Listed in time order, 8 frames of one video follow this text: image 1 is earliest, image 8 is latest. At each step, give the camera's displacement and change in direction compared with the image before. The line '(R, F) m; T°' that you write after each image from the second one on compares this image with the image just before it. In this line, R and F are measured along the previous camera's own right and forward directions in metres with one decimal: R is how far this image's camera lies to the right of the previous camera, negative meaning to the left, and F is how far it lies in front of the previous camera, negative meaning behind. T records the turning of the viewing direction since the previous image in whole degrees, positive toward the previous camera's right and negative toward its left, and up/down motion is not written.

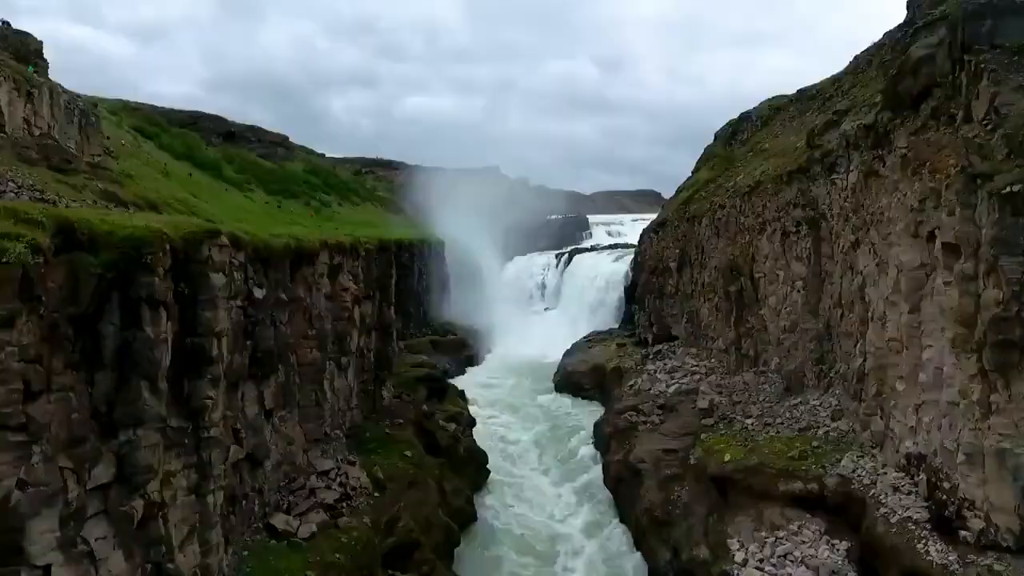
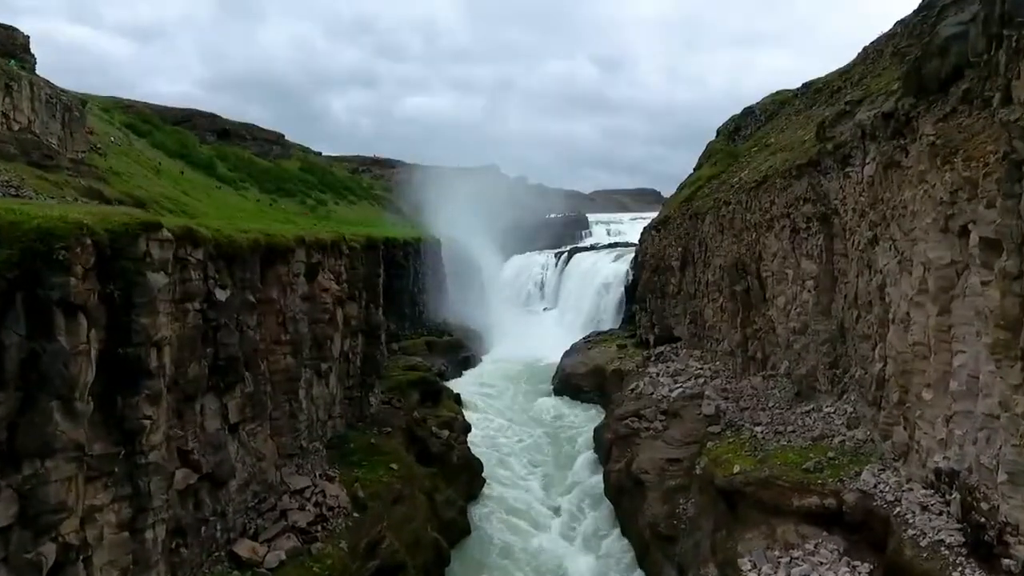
(+0.1, +1.1) m; 0°
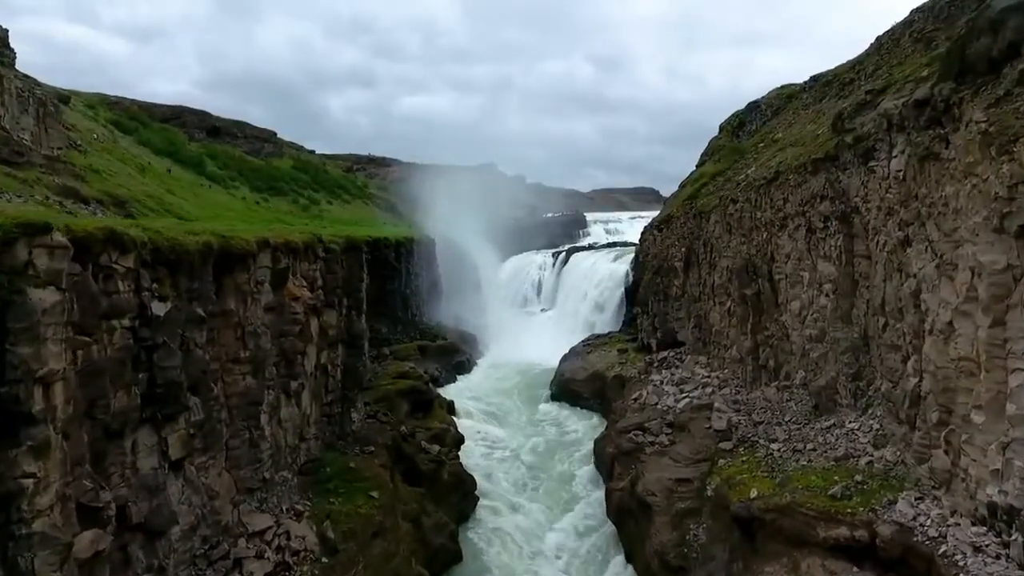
(+0.1, +1.4) m; 0°
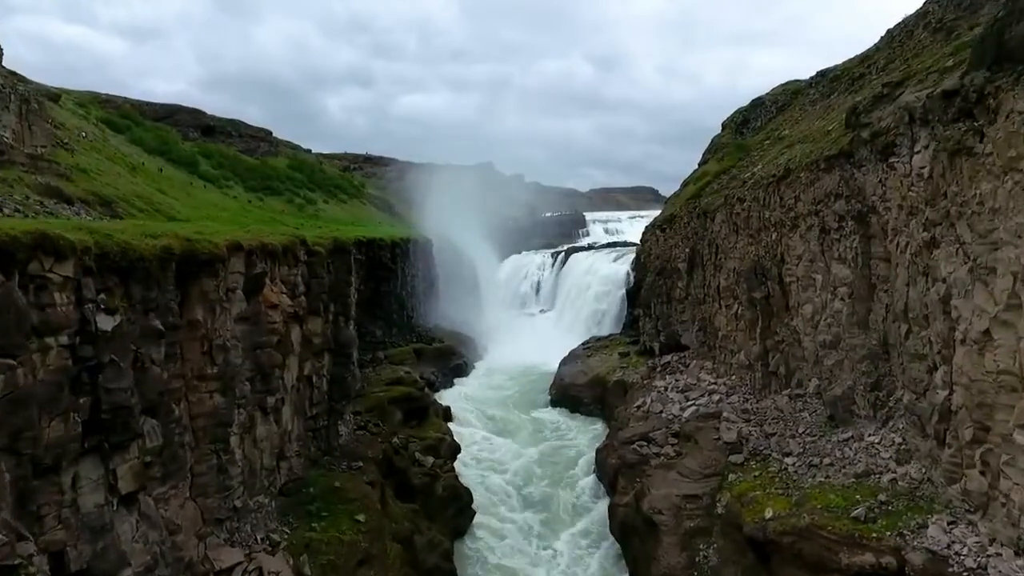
(0.0, +1.0) m; 0°
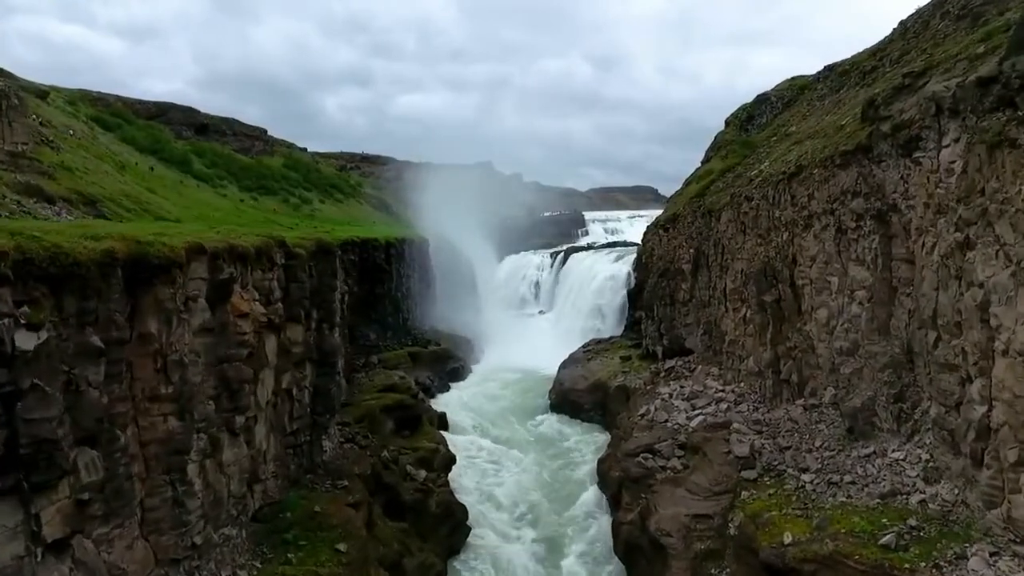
(0.0, +1.1) m; 0°
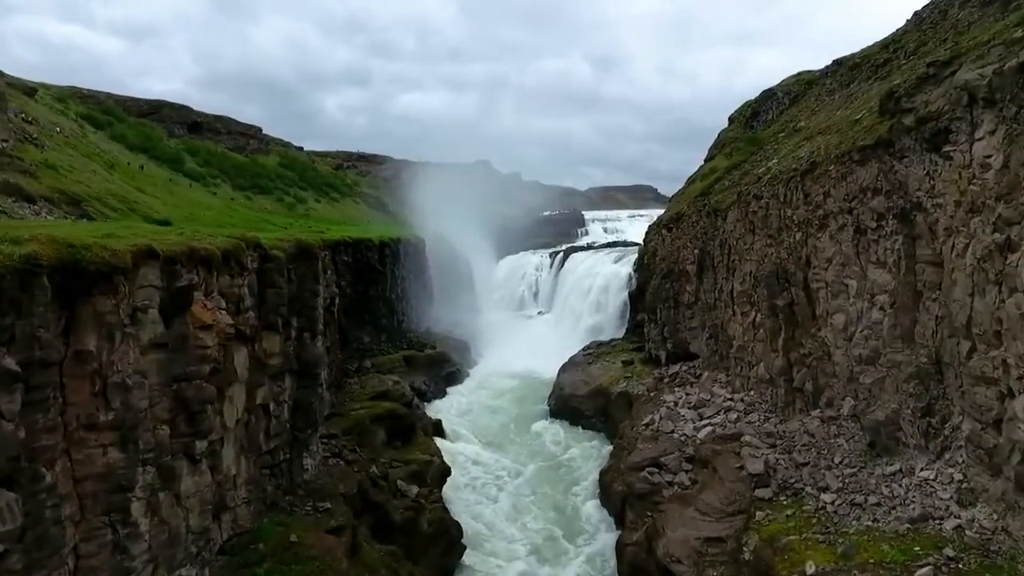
(0.0, +1.1) m; 0°
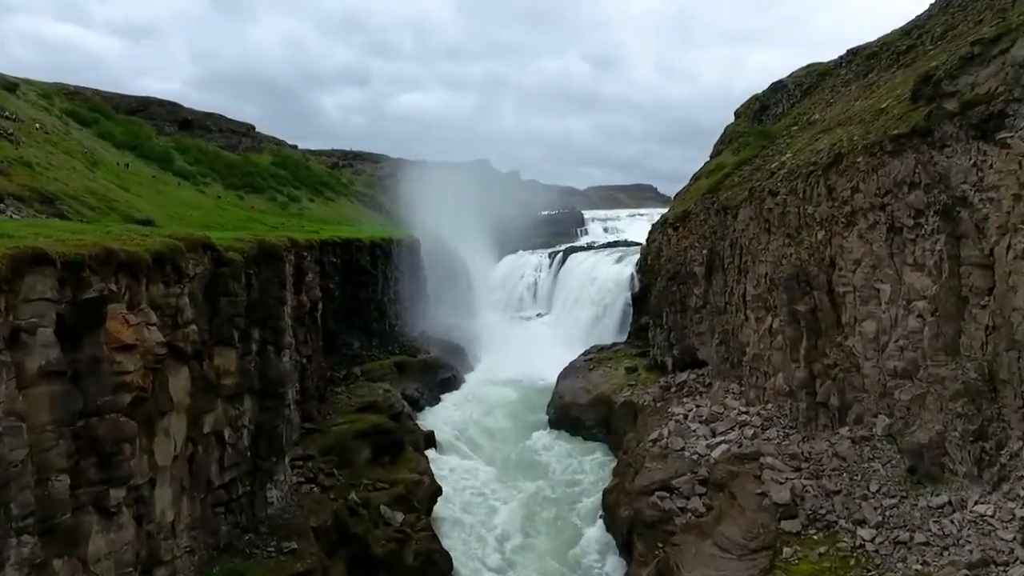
(+0.1, +1.6) m; 0°
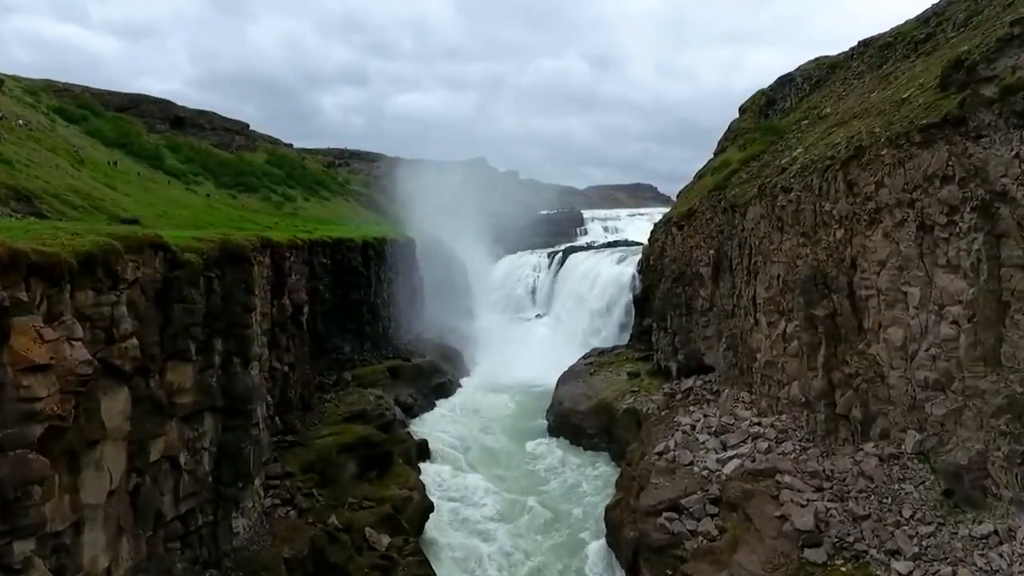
(+0.1, +1.2) m; 0°
